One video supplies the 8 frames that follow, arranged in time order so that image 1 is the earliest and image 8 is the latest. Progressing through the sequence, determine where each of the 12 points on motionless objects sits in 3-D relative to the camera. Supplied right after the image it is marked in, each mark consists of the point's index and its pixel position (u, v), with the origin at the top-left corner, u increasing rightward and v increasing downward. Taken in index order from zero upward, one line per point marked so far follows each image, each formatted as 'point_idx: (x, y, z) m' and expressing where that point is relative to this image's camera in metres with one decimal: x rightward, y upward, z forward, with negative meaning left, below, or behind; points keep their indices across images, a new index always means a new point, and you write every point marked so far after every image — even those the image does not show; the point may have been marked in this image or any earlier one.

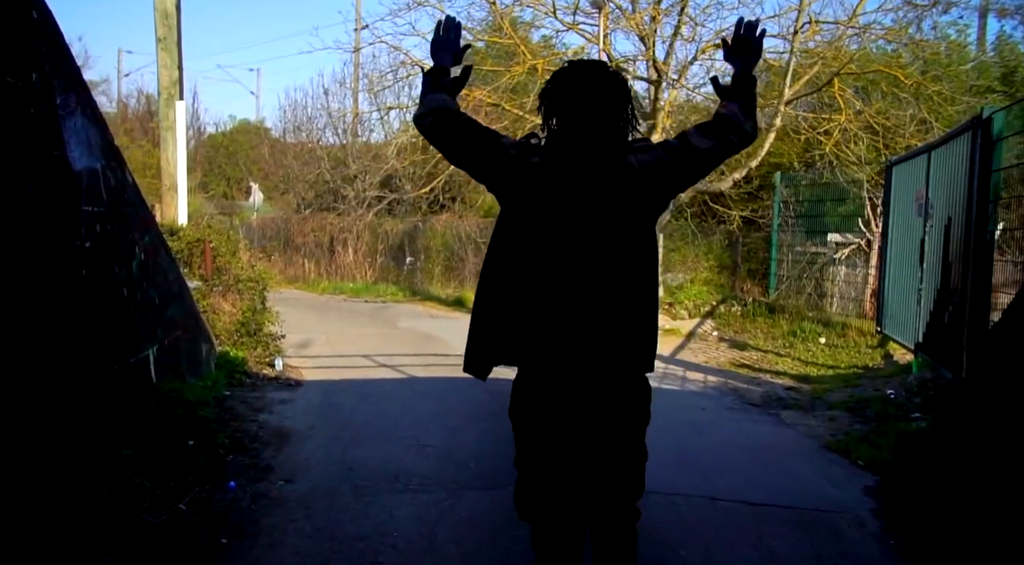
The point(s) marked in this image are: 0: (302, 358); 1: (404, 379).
0: (-2.6, -0.9, +10.1) m
1: (-1.2, -1.0, +8.8) m
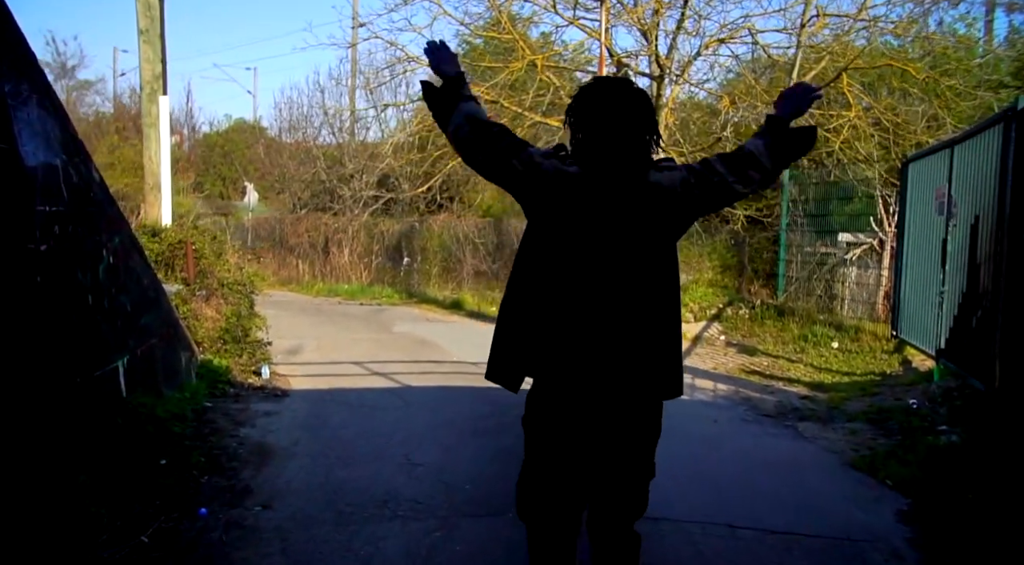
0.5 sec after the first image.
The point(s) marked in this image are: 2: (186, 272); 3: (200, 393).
0: (-2.6, -1.0, +9.7) m
1: (-1.2, -1.1, +8.3) m
2: (-3.5, +0.1, +9.0) m
3: (-2.7, -1.0, +7.4) m
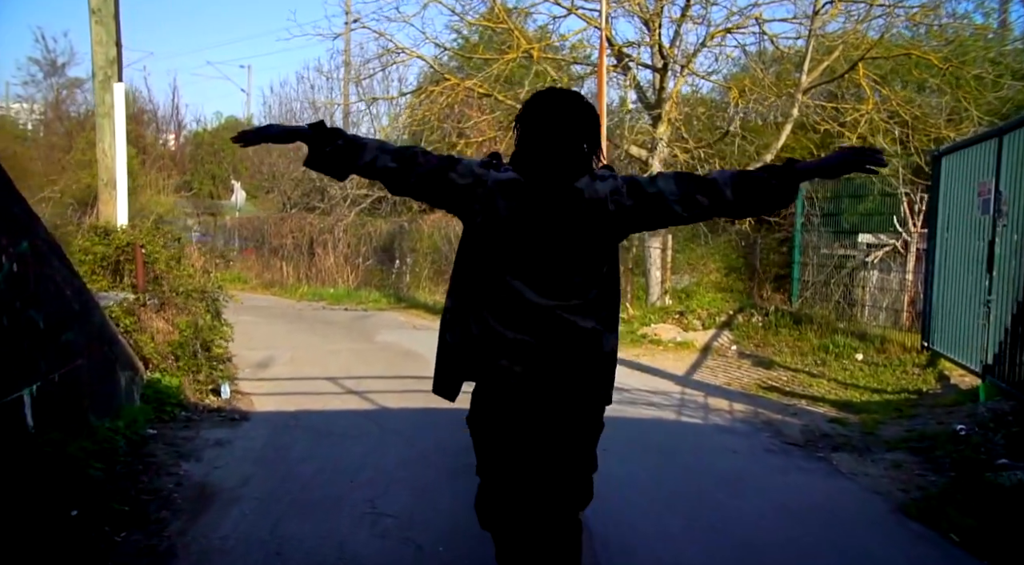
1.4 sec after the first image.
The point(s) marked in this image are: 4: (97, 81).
0: (-2.7, -1.0, +8.7) m
1: (-1.2, -1.1, +7.3) m
2: (-3.6, 0.0, +8.0) m
3: (-2.8, -1.0, +6.4) m
4: (-4.6, +2.2, +9.2) m
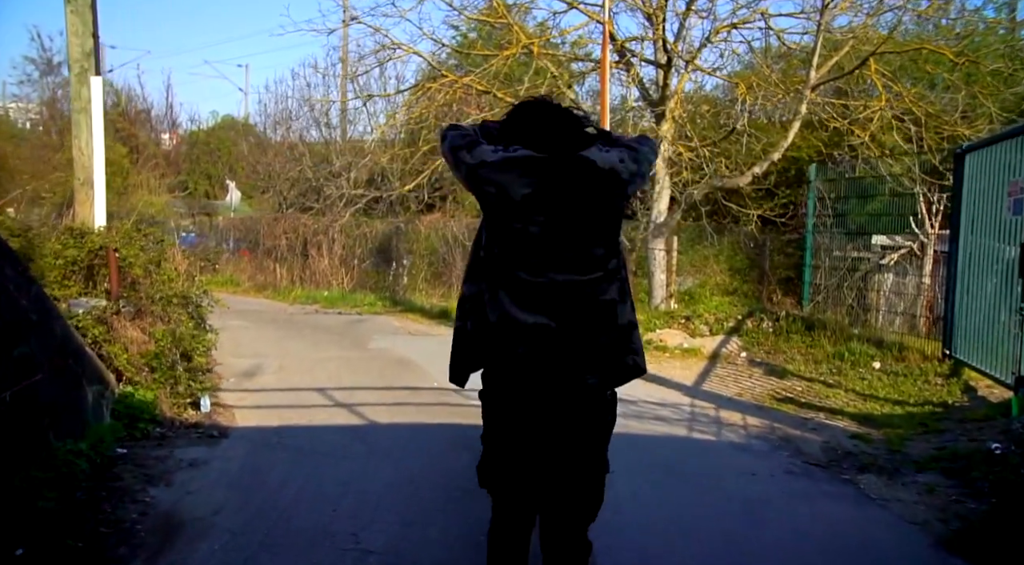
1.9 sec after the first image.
0: (-2.7, -1.1, +8.2) m
1: (-1.2, -1.2, +6.8) m
2: (-3.6, 0.0, +7.5) m
3: (-2.8, -1.1, +5.9) m
4: (-4.6, +2.2, +8.7) m
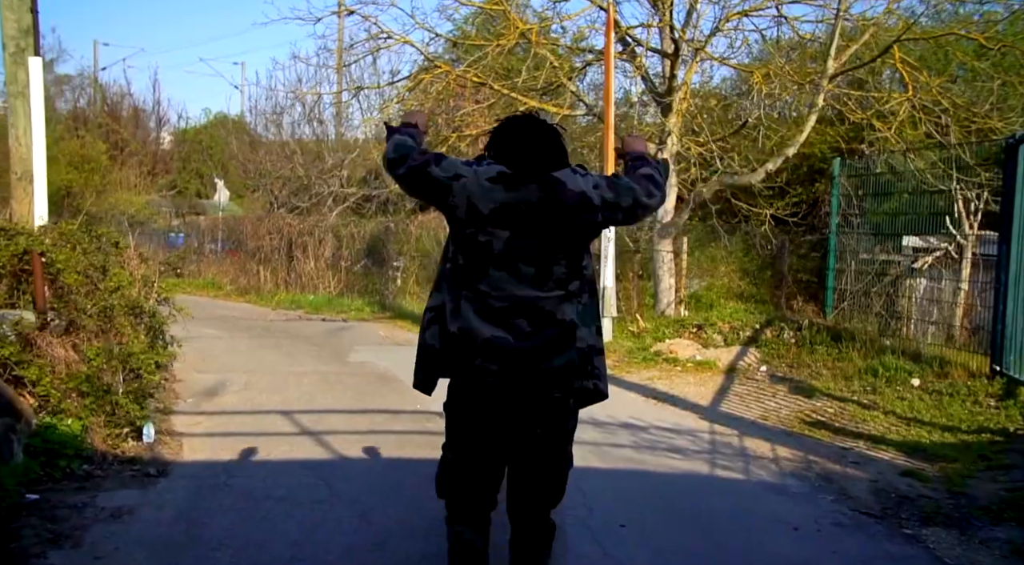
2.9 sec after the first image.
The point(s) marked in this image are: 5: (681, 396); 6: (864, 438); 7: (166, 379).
0: (-2.7, -1.1, +7.2) m
1: (-1.3, -1.2, +5.8) m
2: (-3.7, -0.1, +6.5) m
3: (-2.9, -1.2, +4.9) m
4: (-4.6, +2.1, +7.7) m
5: (+1.7, -1.1, +8.4) m
6: (+2.9, -1.3, +6.8) m
7: (-3.4, -1.0, +8.3) m
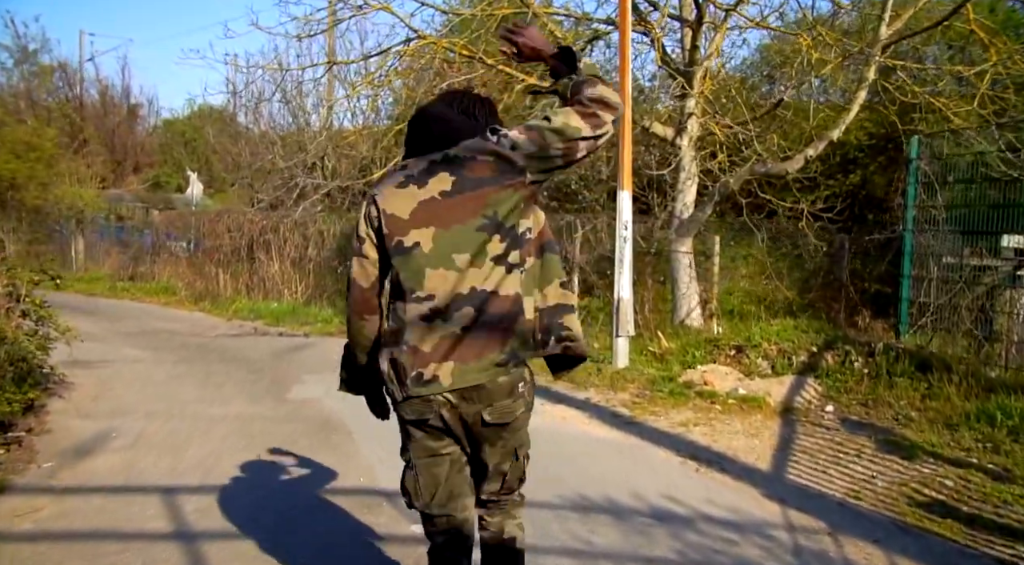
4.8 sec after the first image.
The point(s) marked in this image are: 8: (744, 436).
0: (-2.8, -1.3, +5.0) m
1: (-1.4, -1.4, +3.6) m
2: (-3.8, -0.2, +4.3) m
3: (-3.0, -1.3, +2.7) m
4: (-4.7, +2.0, +5.4) m
5: (+1.6, -1.3, +6.2) m
6: (+2.8, -1.4, +4.5) m
7: (-3.5, -1.1, +6.1) m
8: (+1.8, -1.2, +6.7) m
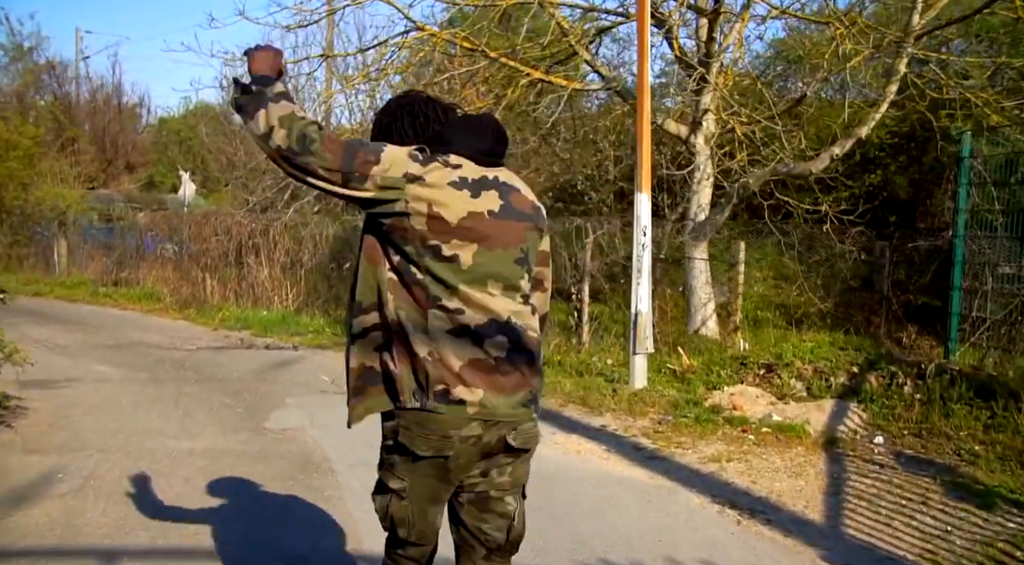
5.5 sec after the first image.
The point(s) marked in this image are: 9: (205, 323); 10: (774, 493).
0: (-2.8, -1.4, +4.1) m
1: (-1.4, -1.5, +2.8) m
2: (-3.7, -0.3, +3.4) m
3: (-3.0, -1.4, +1.8) m
4: (-4.7, +1.9, +4.6) m
5: (+1.7, -1.4, +5.3) m
6: (+2.8, -1.5, +3.7) m
7: (-3.5, -1.2, +5.2) m
8: (+1.9, -1.3, +5.8) m
9: (-4.8, -0.6, +13.2) m
10: (+1.7, -1.4, +5.4) m
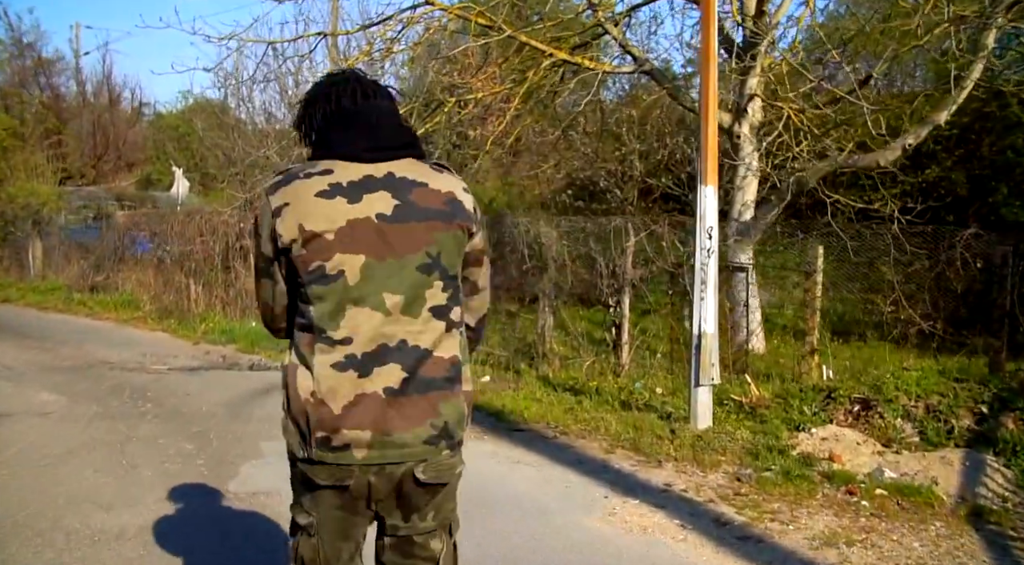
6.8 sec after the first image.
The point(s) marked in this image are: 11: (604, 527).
0: (-2.6, -1.5, +2.6) m
1: (-1.2, -1.6, +1.2) m
2: (-3.5, -0.4, +1.9) m
3: (-2.8, -1.5, +0.3) m
4: (-4.5, +1.8, +3.1) m
5: (+1.9, -1.5, +3.7) m
6: (+3.1, -1.6, +2.1) m
7: (-3.3, -1.3, +3.7) m
8: (+2.1, -1.4, +4.2) m
9: (-4.5, -0.7, +11.7) m
10: (+2.0, -1.5, +3.8) m
11: (+0.5, -1.4, +4.7) m
